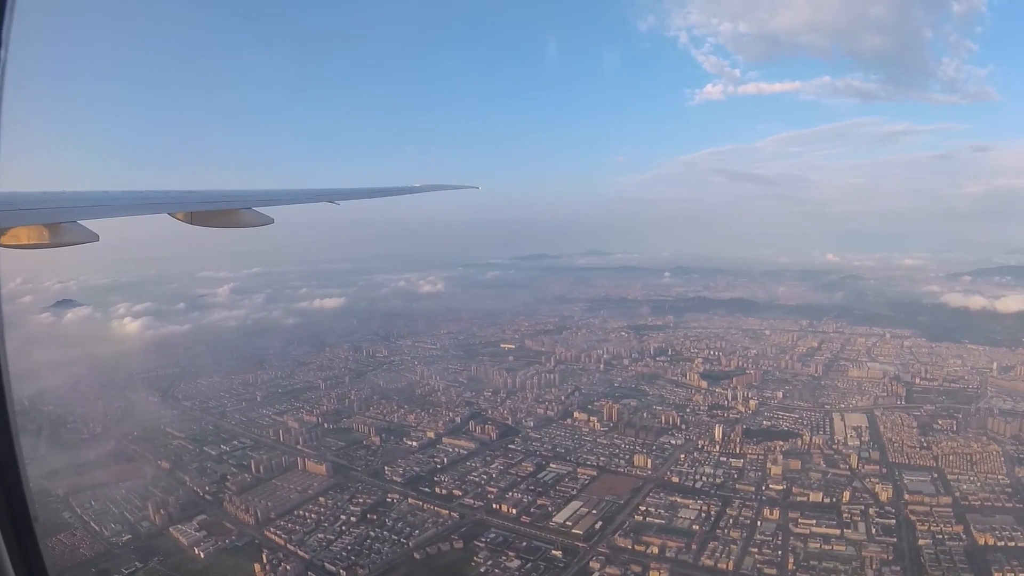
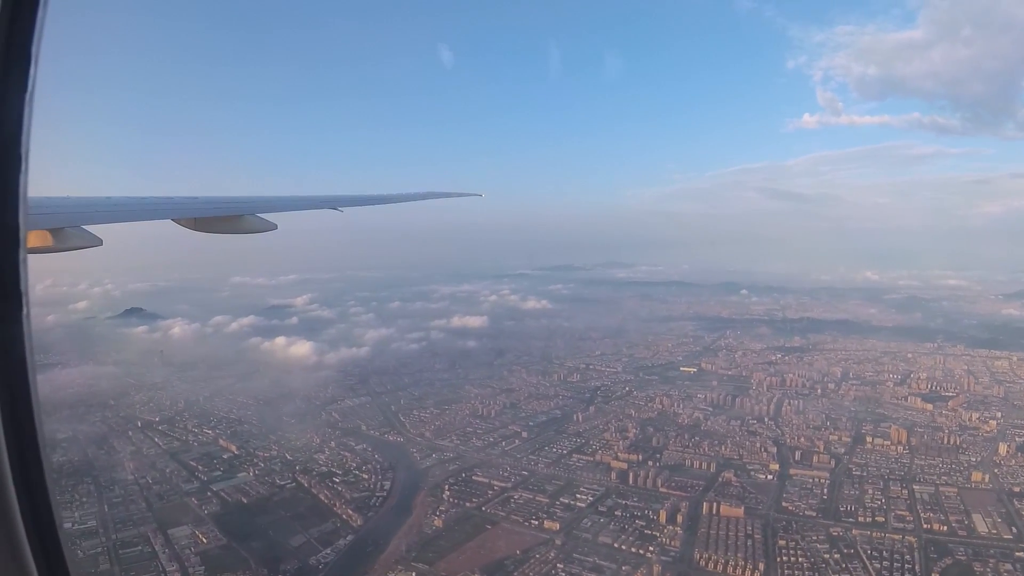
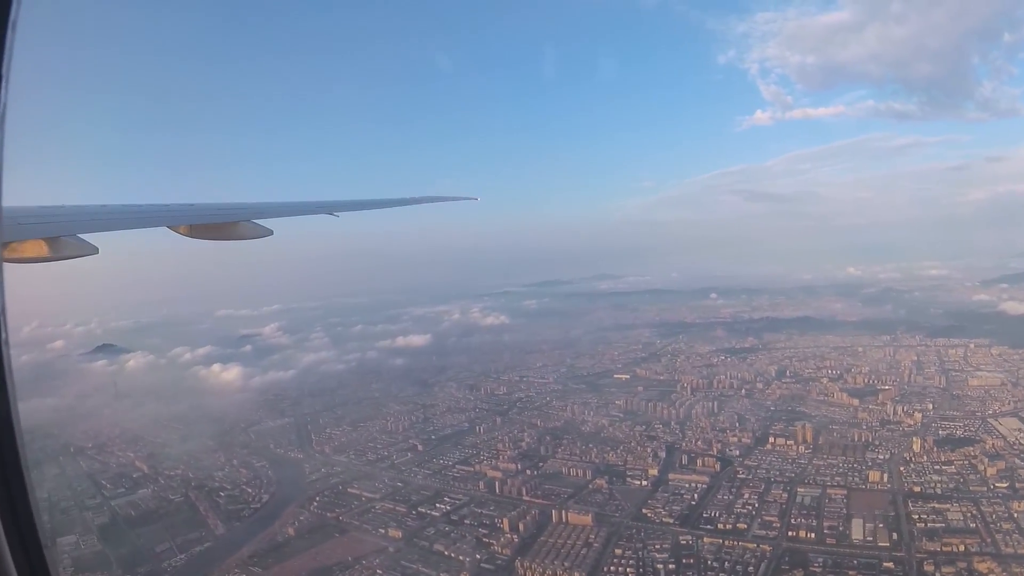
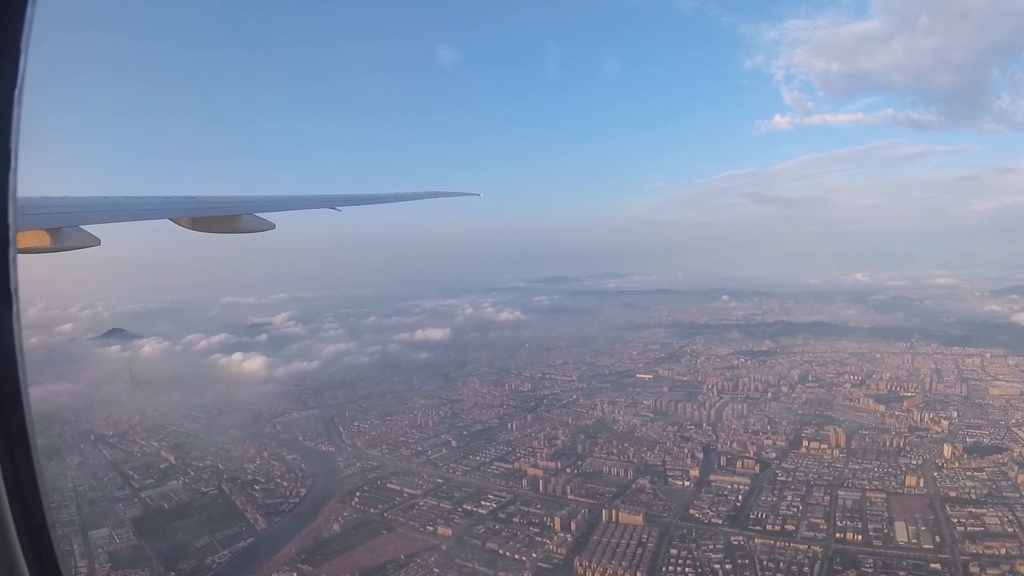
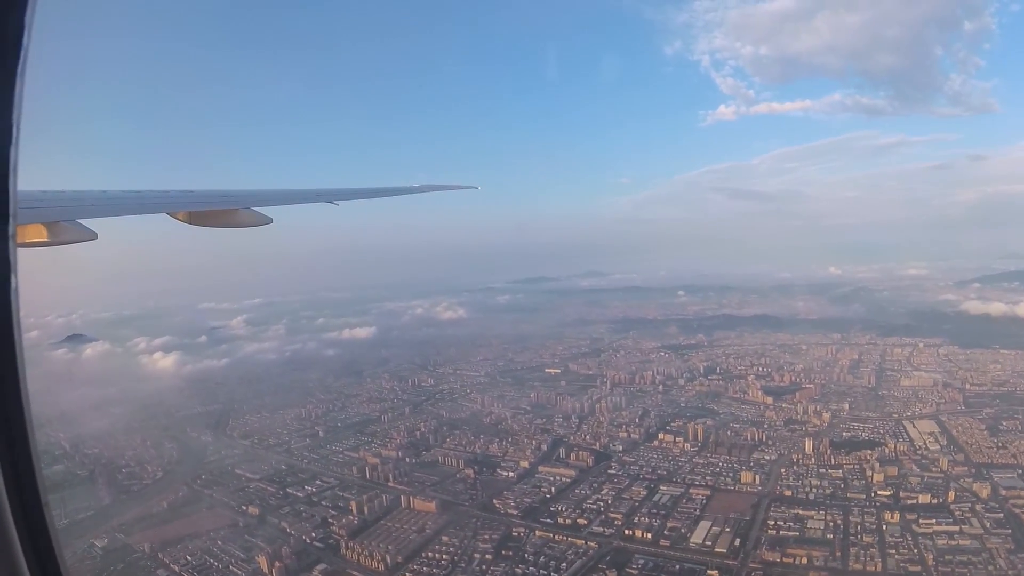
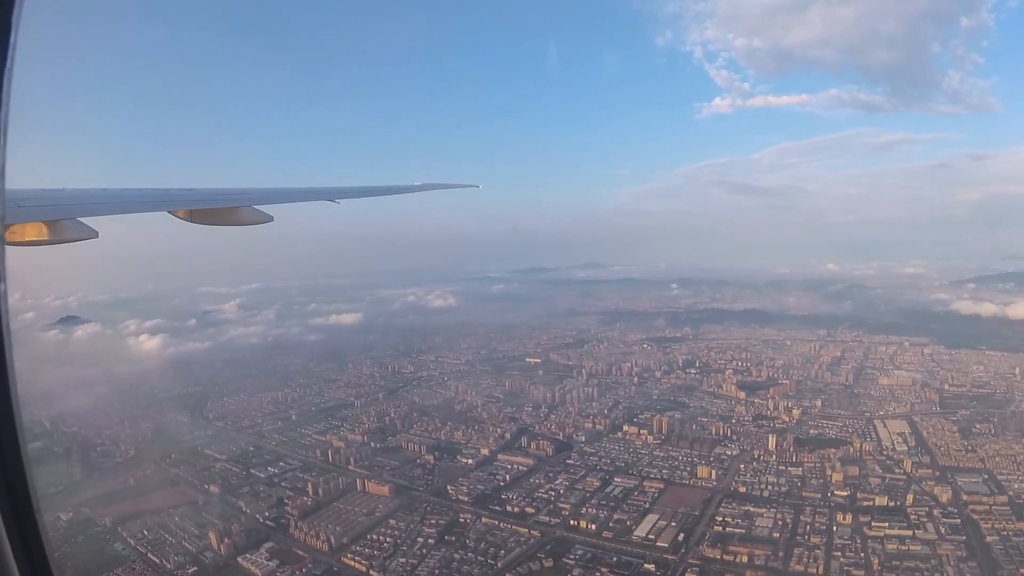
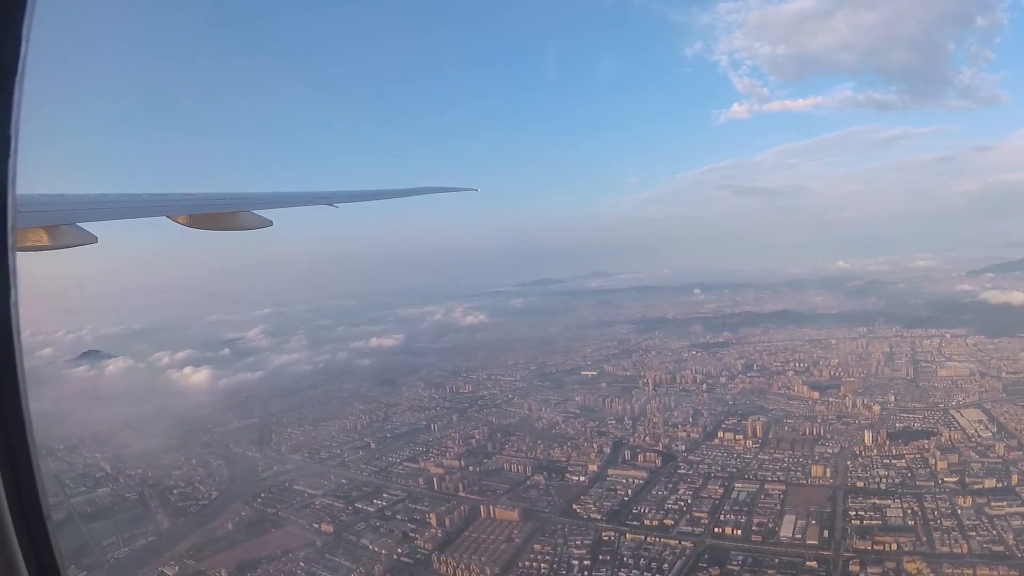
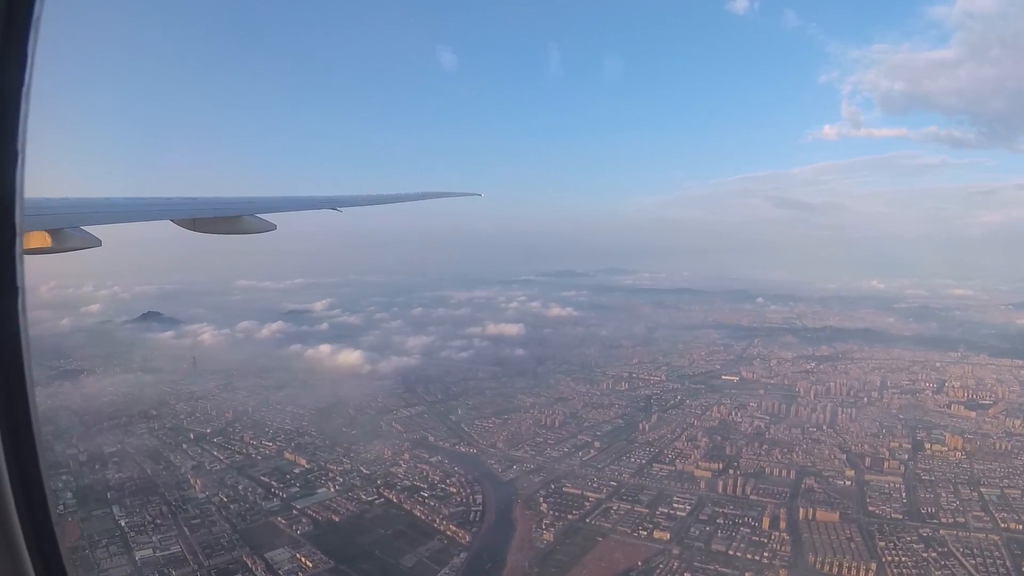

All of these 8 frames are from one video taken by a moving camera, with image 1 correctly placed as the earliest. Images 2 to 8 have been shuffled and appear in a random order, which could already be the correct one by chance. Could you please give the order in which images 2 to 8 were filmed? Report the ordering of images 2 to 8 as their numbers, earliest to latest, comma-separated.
6, 5, 7, 3, 4, 2, 8
